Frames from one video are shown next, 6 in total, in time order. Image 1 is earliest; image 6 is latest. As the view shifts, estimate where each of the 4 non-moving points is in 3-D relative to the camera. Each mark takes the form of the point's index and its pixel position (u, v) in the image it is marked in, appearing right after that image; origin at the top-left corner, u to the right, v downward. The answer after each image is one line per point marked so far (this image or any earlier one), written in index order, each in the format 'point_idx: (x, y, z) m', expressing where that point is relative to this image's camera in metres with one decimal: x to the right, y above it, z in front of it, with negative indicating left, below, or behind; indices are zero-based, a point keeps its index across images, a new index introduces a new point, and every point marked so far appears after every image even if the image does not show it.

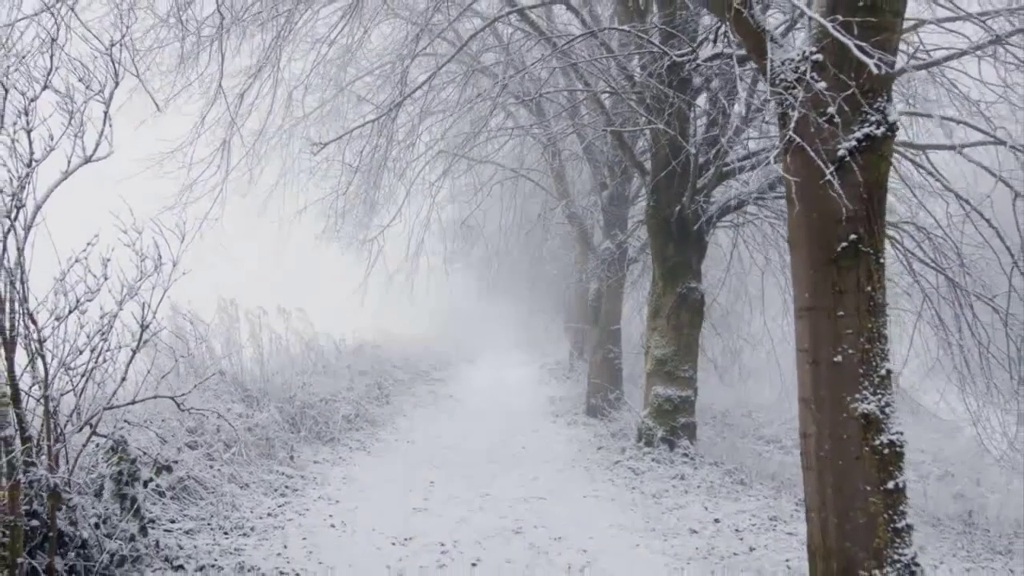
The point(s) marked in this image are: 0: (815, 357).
0: (+1.6, -0.4, +3.4) m
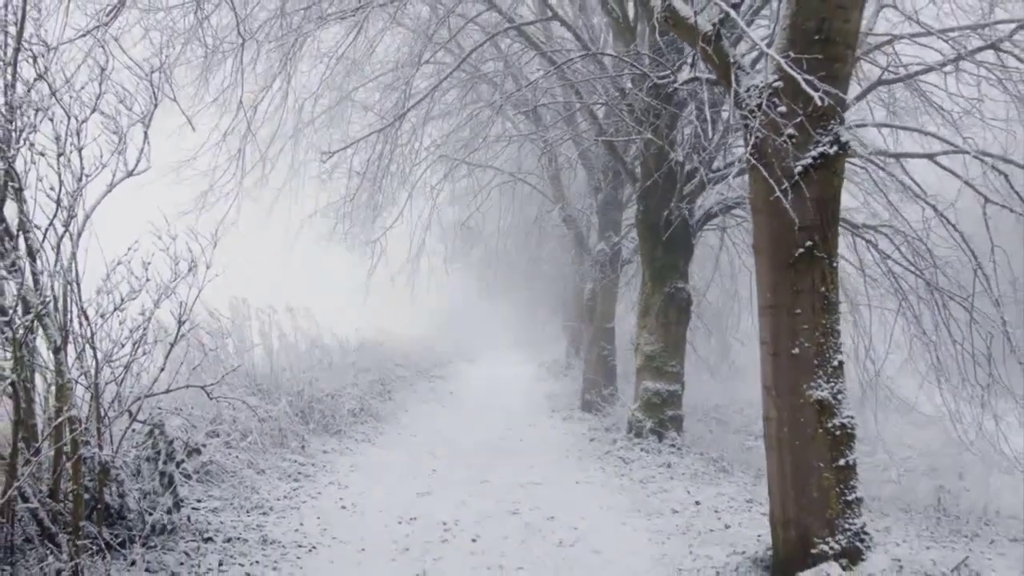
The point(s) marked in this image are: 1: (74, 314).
0: (+1.6, -0.4, +3.9) m
1: (-2.4, -0.1, +3.6) m
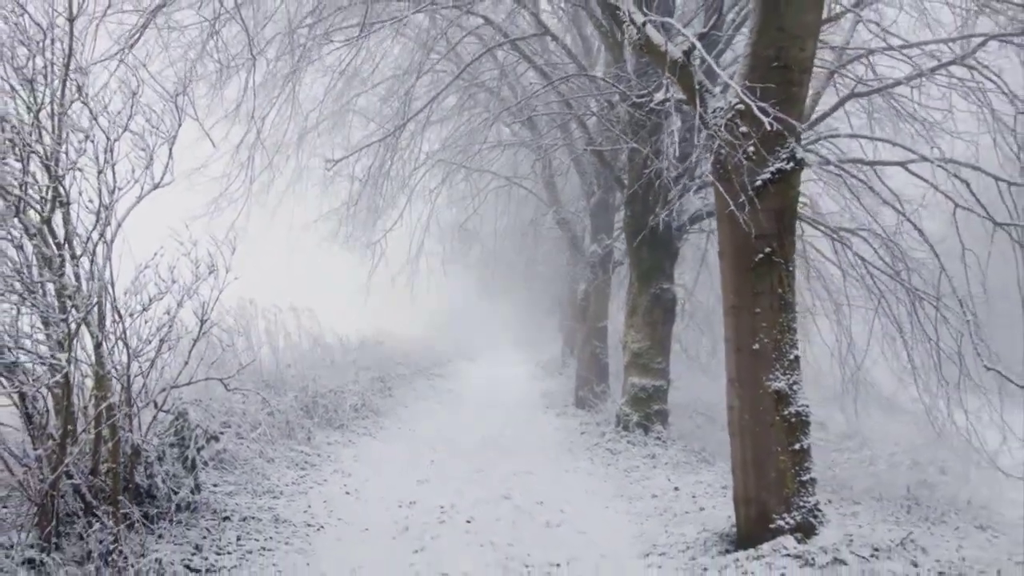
0: (+1.5, -0.4, +4.3) m
1: (-2.4, -0.1, +4.0) m
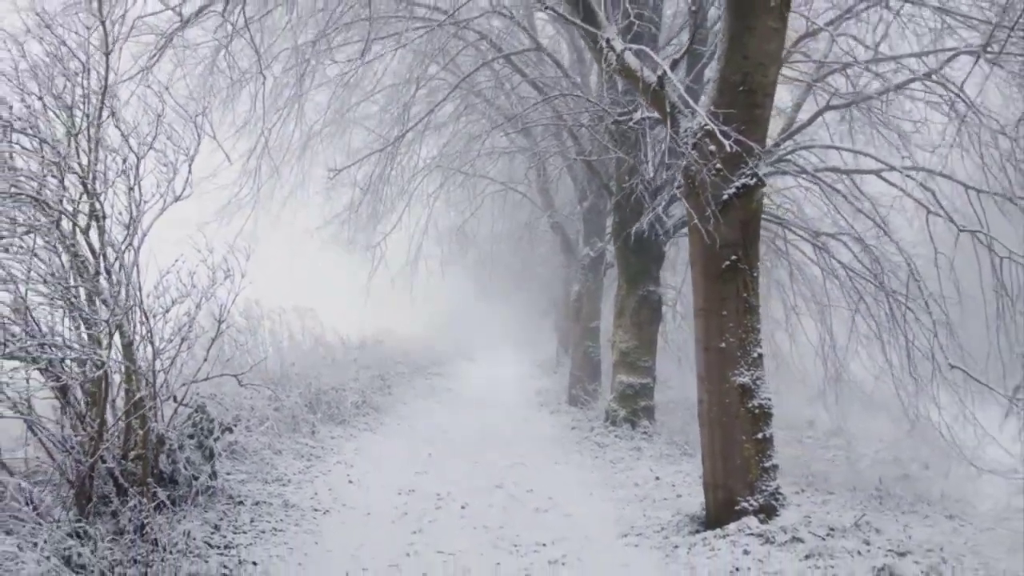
0: (+1.4, -0.4, +4.8) m
1: (-2.5, -0.2, +4.4) m
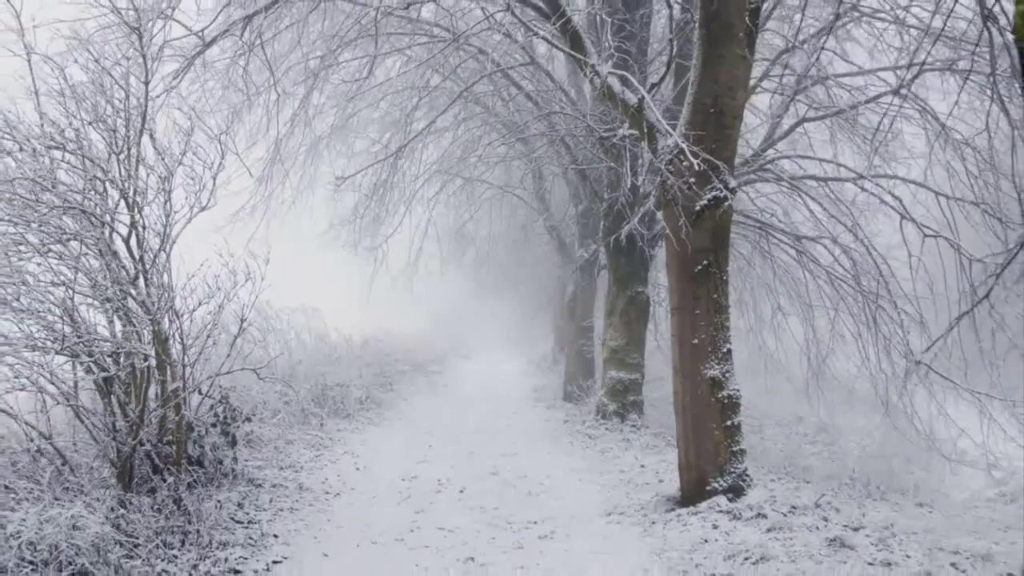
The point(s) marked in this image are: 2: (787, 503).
0: (+1.4, -0.4, +5.3) m
1: (-2.6, -0.2, +4.9) m
2: (+2.2, -1.7, +5.2) m
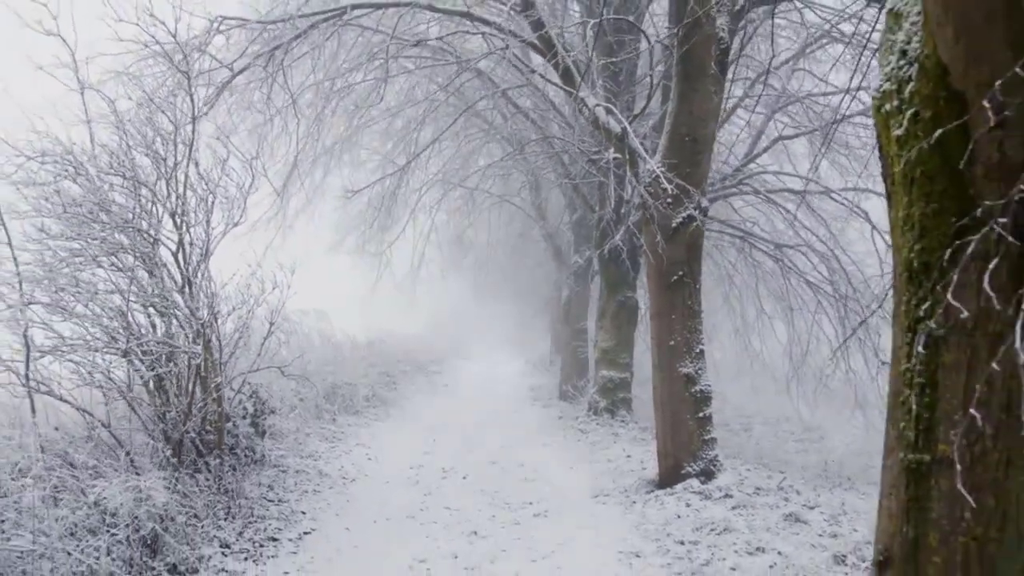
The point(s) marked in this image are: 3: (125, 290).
0: (+1.4, -0.5, +6.0) m
1: (-2.6, -0.3, +5.6) m
2: (+2.2, -1.8, +5.9) m
3: (-3.0, 0.0, +5.1) m
